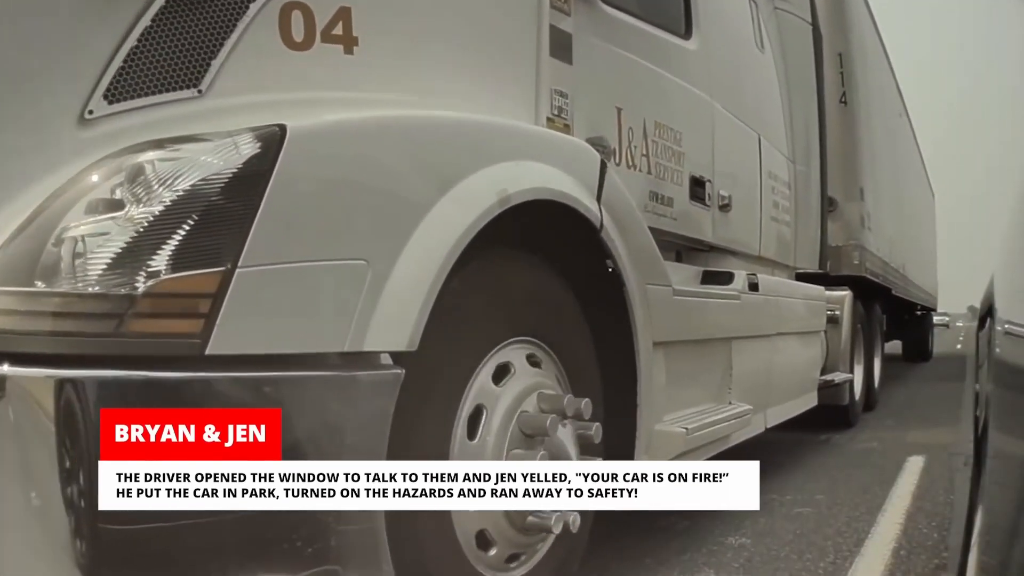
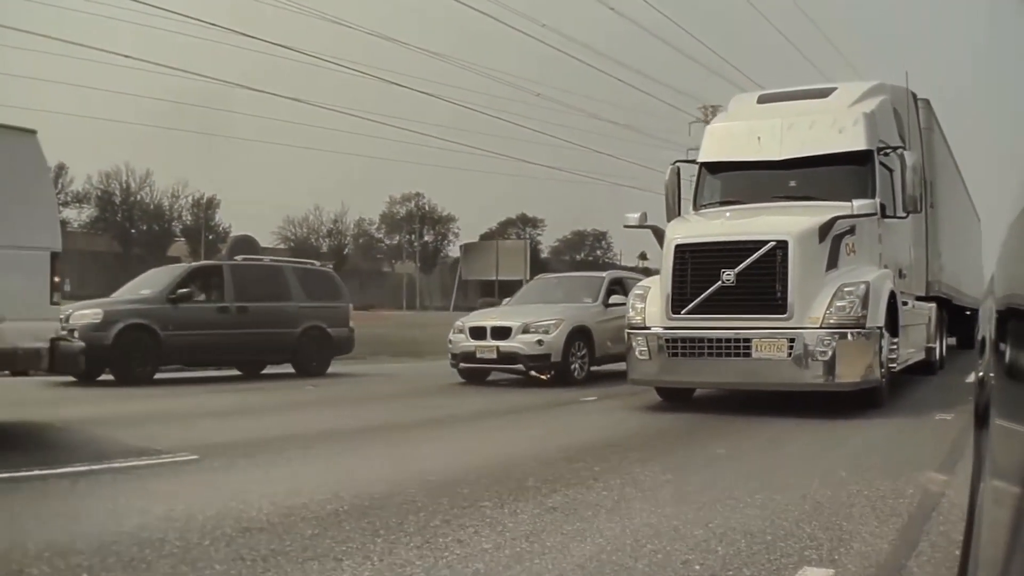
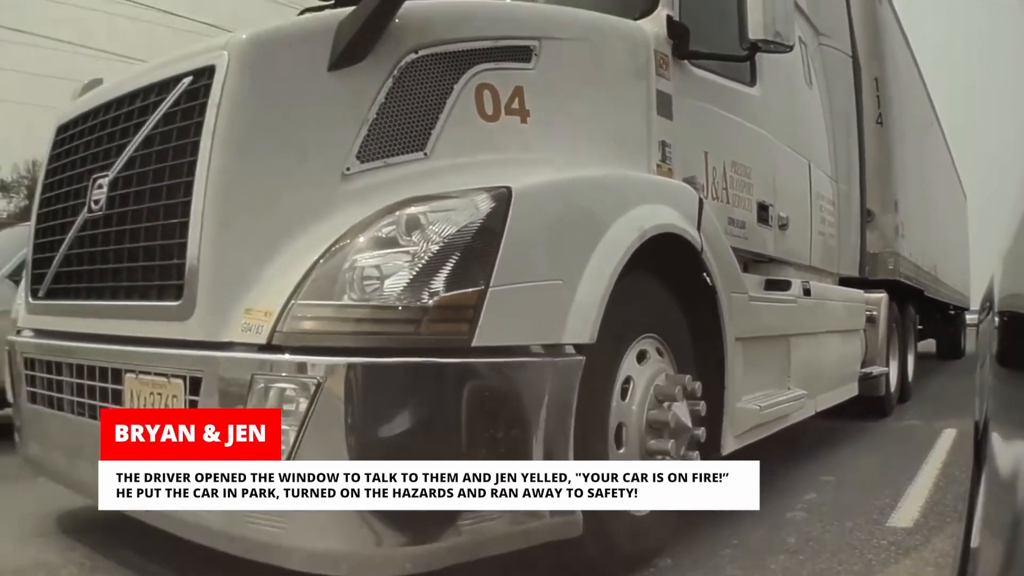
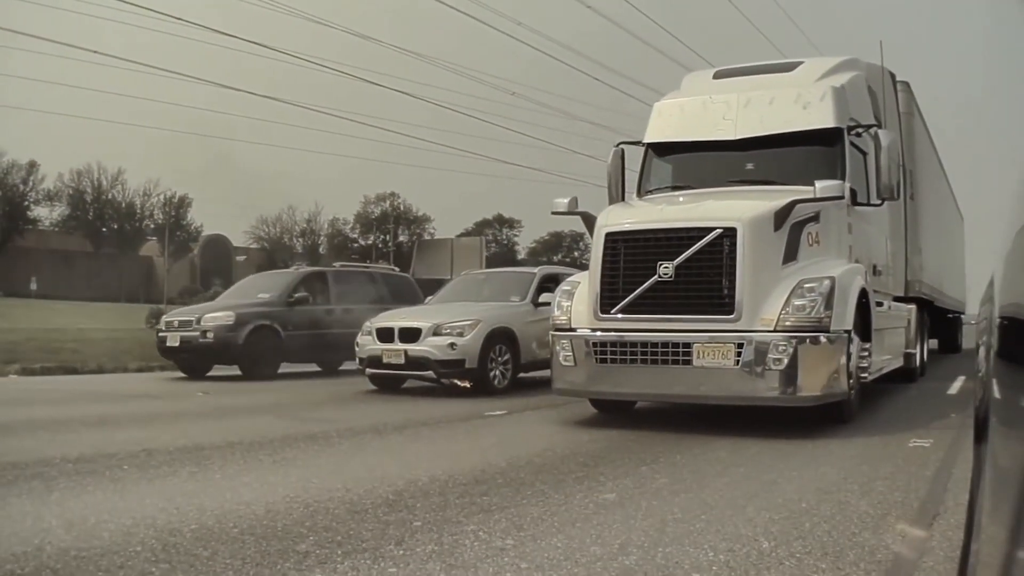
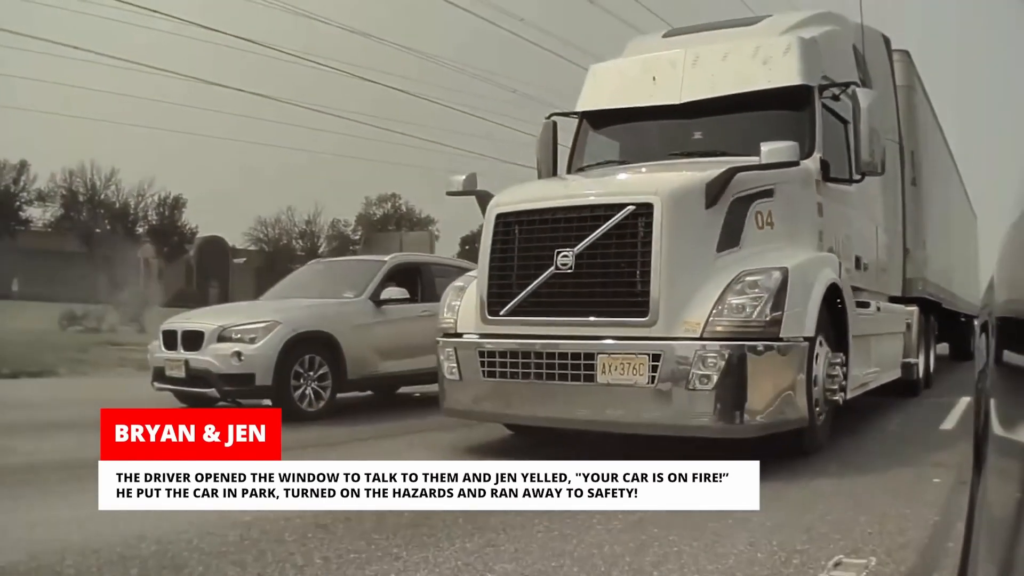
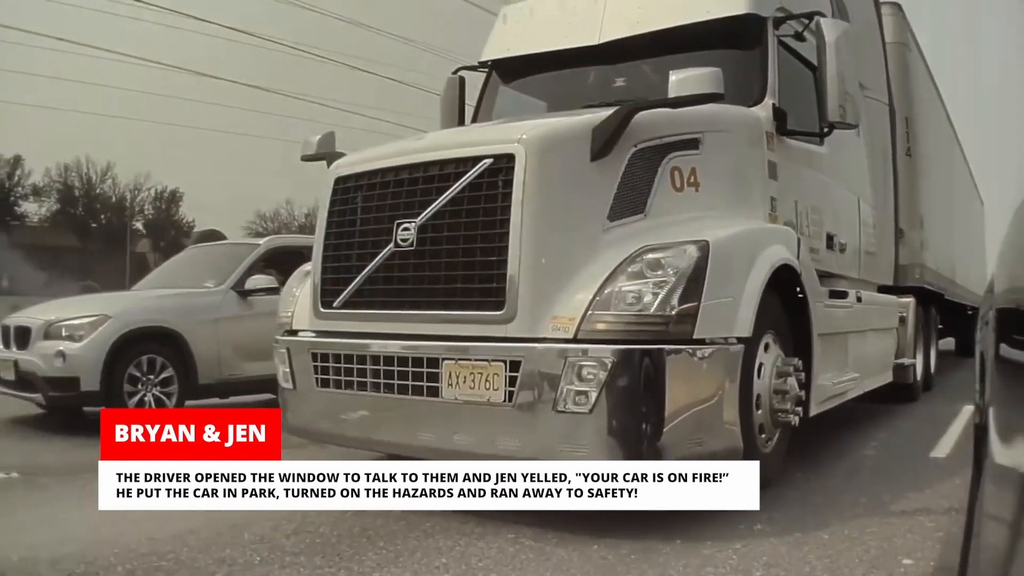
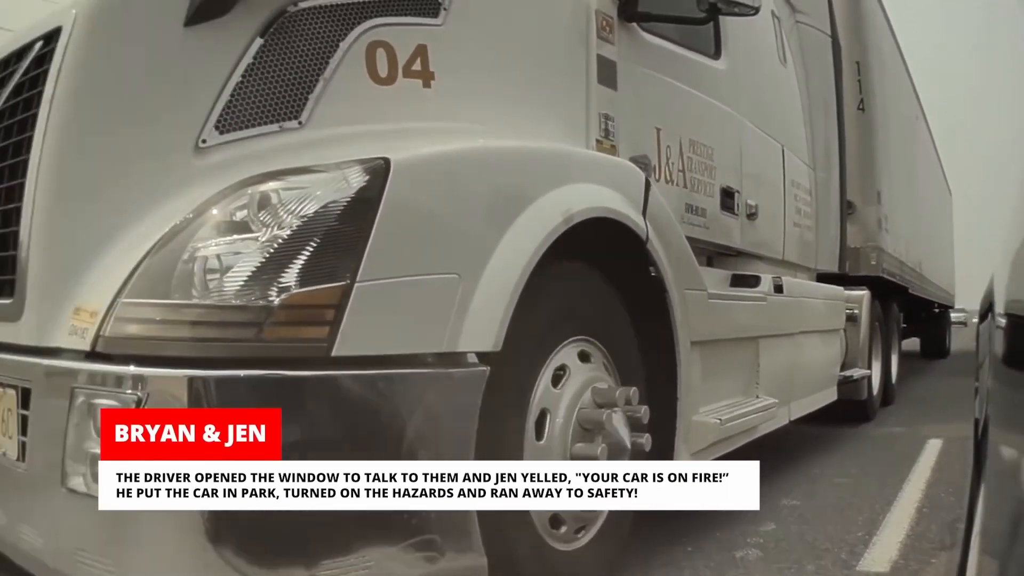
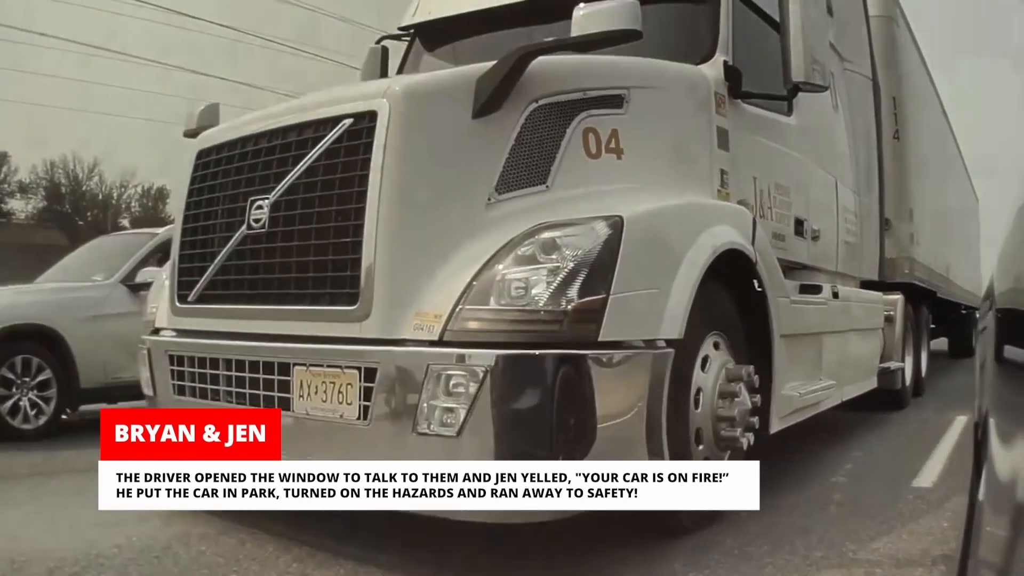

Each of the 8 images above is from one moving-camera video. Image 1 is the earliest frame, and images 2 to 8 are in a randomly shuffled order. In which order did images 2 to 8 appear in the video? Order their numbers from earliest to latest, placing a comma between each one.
7, 3, 8, 6, 5, 4, 2
